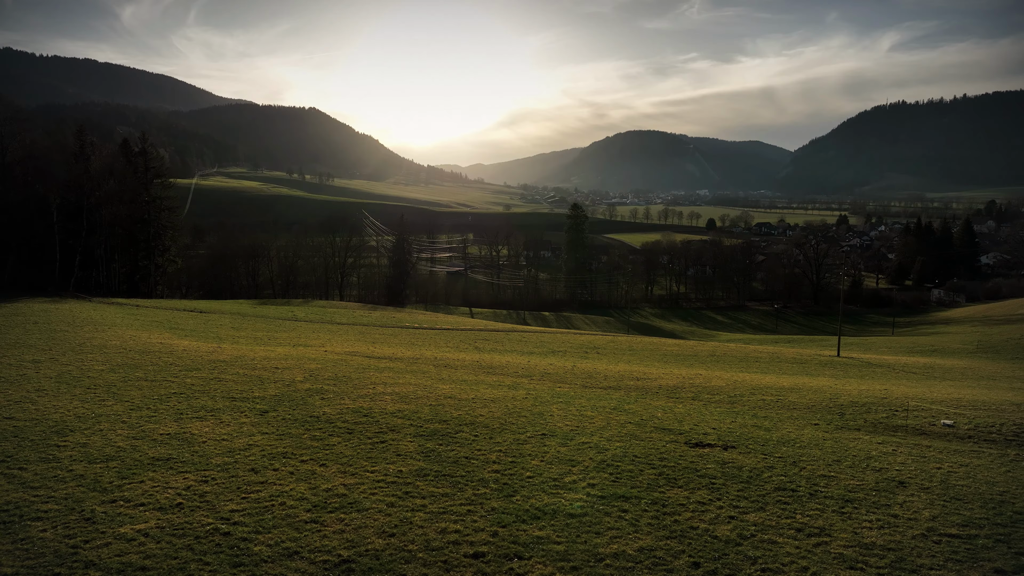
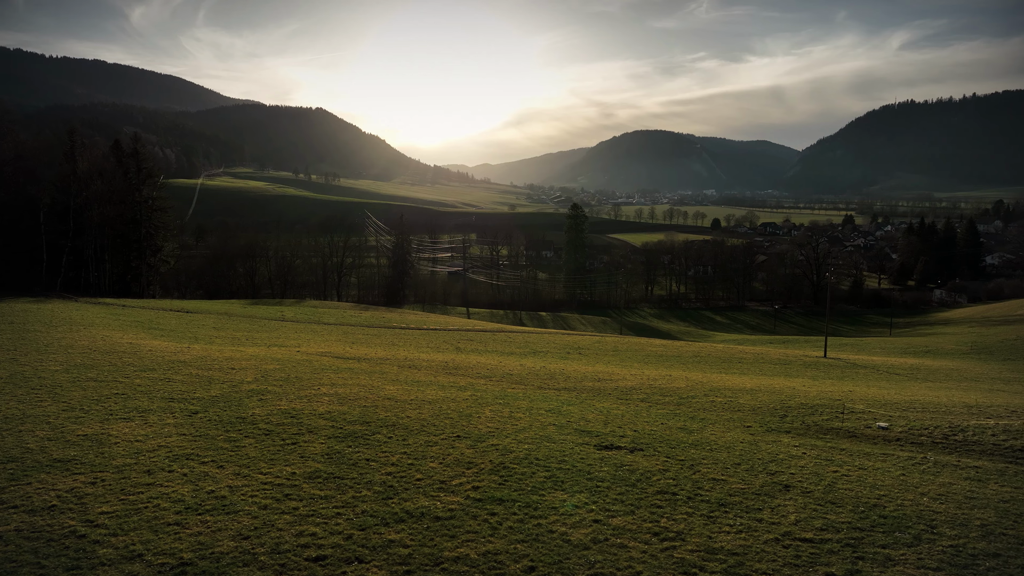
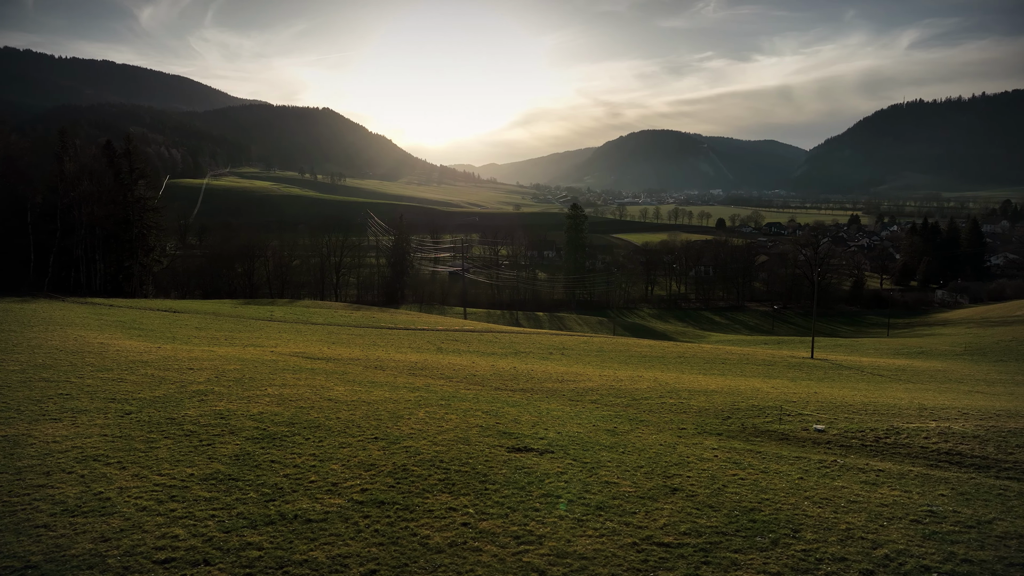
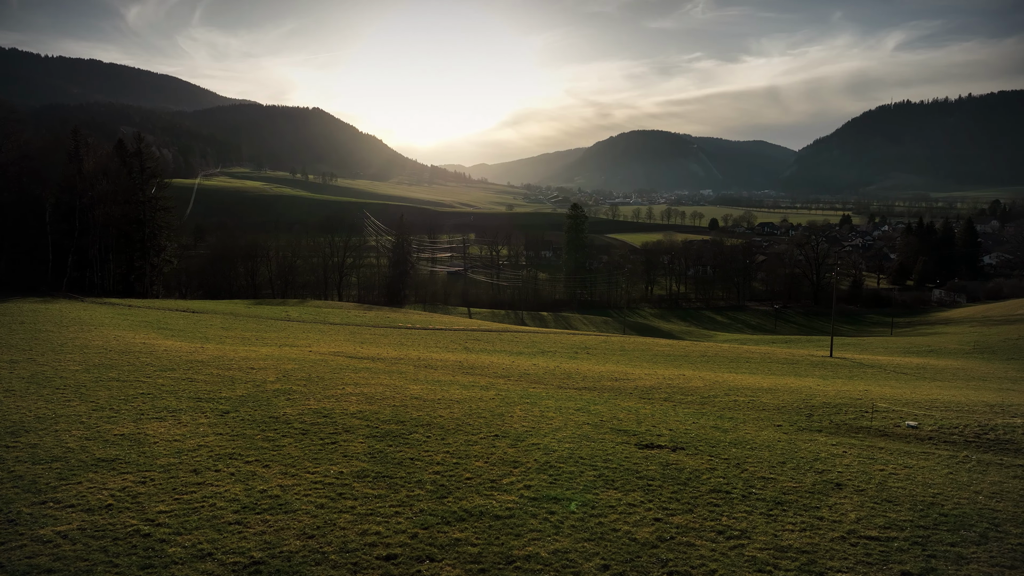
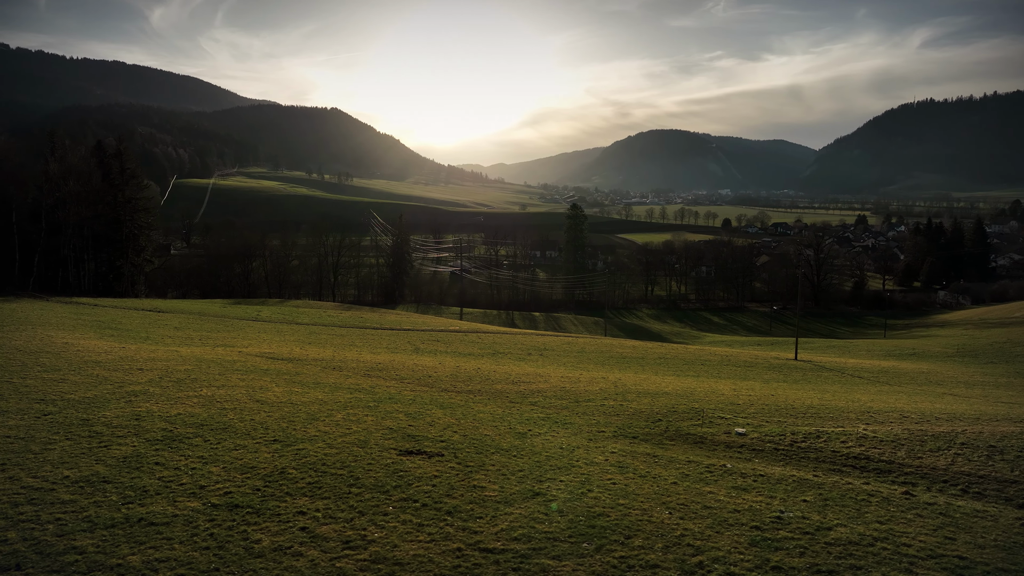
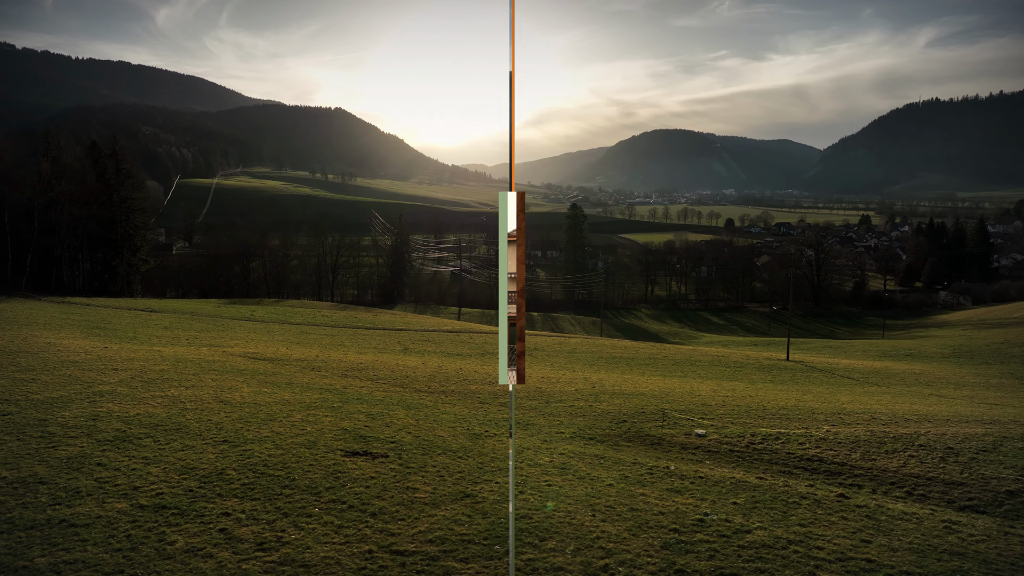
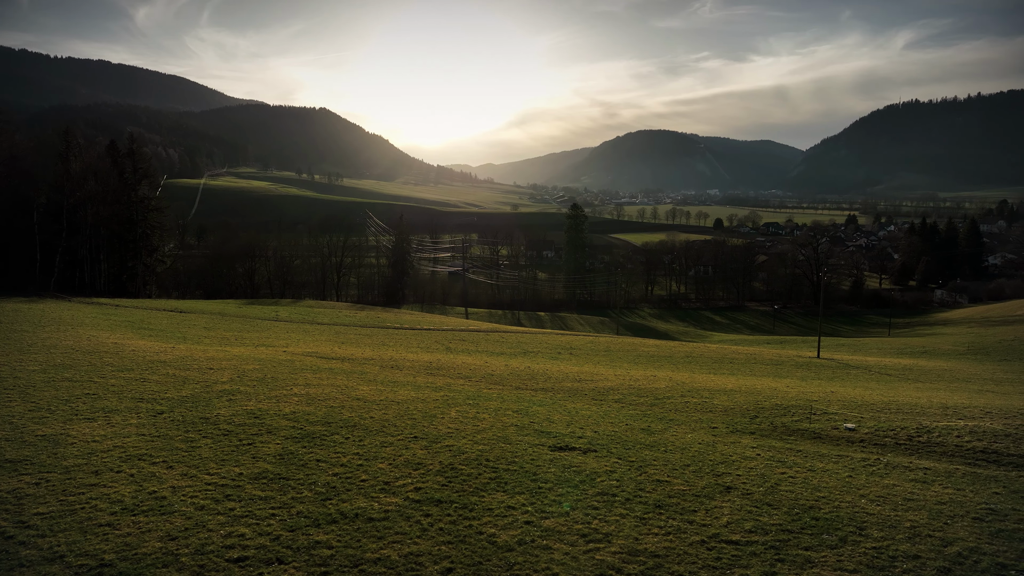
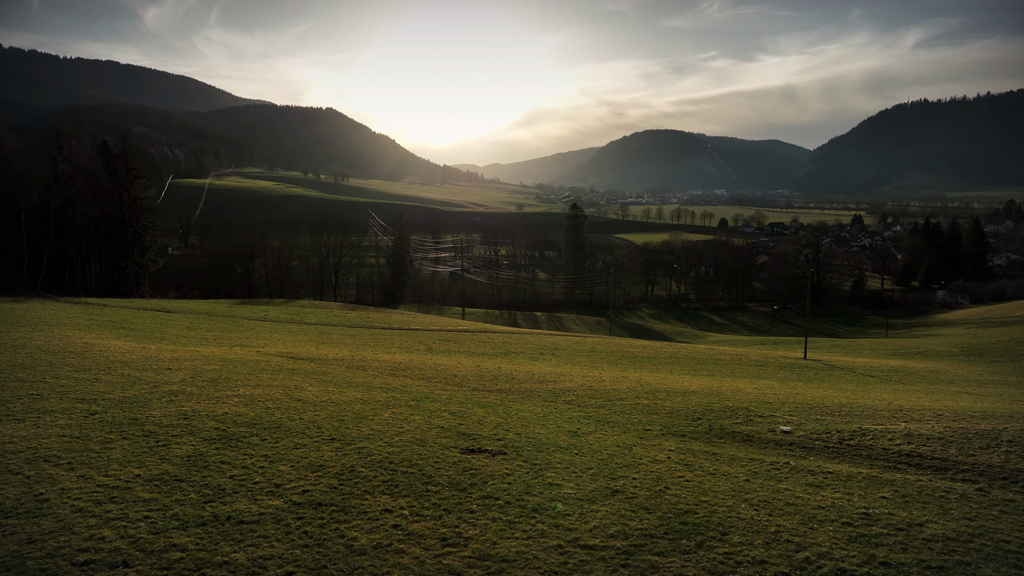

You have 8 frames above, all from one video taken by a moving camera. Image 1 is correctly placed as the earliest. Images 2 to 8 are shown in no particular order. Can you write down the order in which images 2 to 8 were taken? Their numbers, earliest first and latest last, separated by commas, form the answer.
4, 2, 7, 3, 8, 5, 6
